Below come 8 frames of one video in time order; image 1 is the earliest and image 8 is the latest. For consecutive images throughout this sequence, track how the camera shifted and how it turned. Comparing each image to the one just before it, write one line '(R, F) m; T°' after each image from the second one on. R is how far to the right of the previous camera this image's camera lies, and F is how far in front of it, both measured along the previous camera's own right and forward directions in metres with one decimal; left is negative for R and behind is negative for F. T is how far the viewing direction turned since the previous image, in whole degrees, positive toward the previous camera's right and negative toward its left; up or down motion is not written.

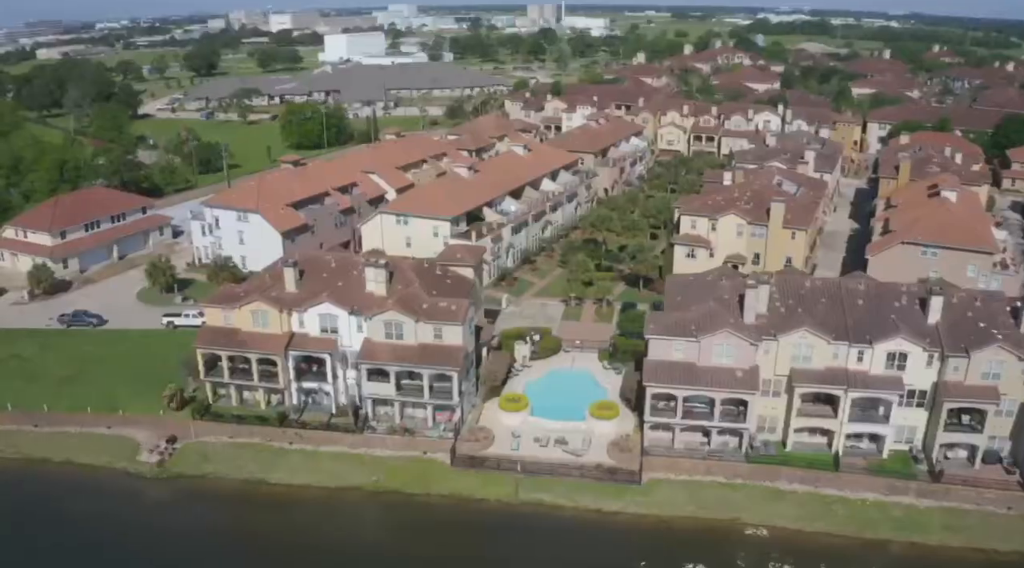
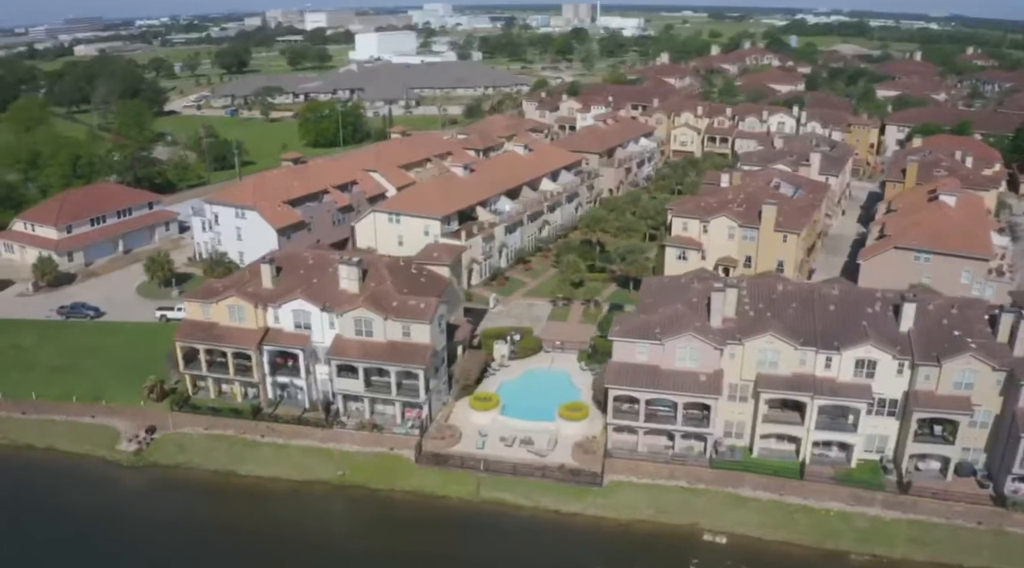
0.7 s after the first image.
(+3.5, +0.1) m; -2°
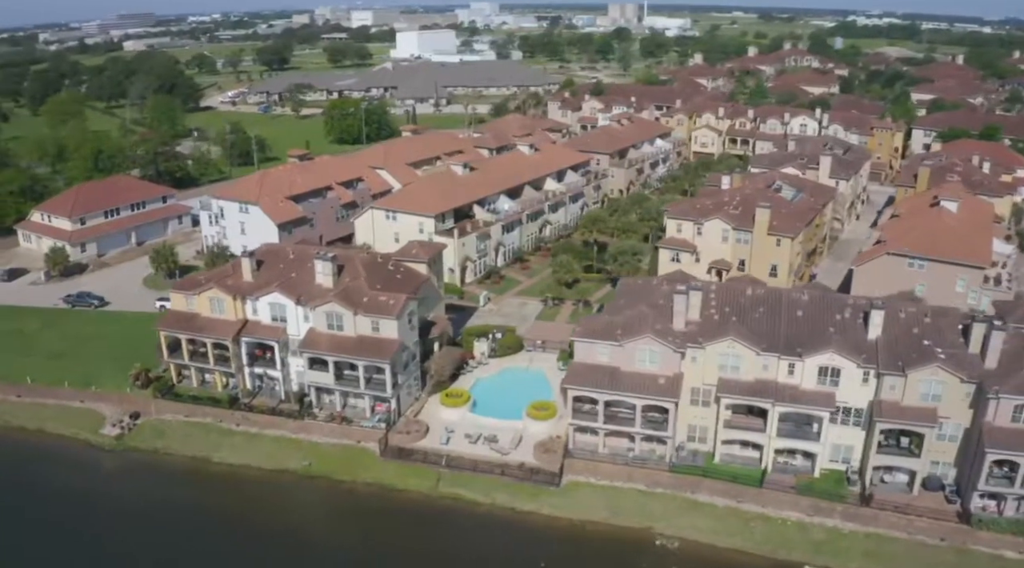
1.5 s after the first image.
(+4.2, 0.0) m; -3°
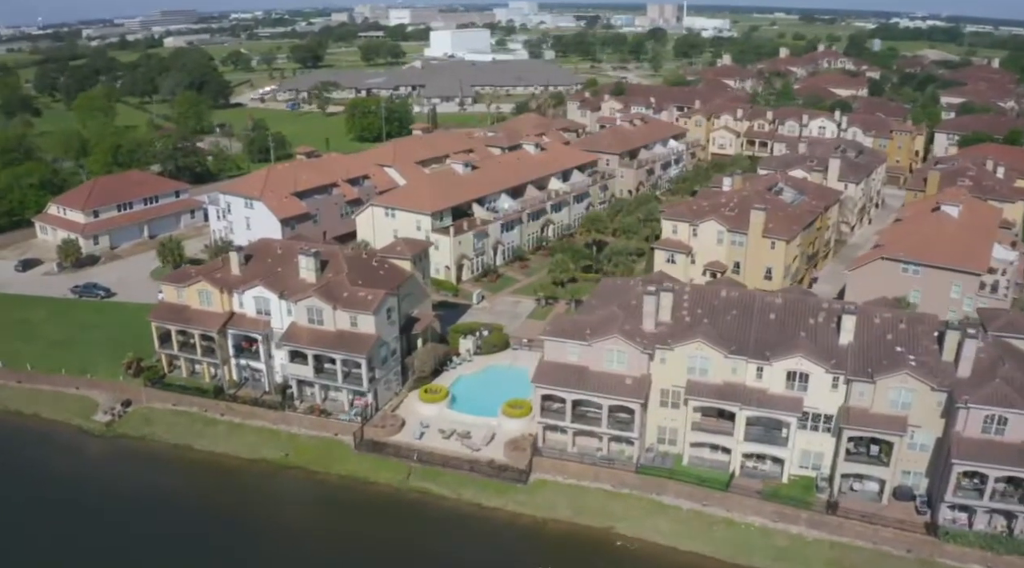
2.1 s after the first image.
(+3.4, -0.2) m; -3°
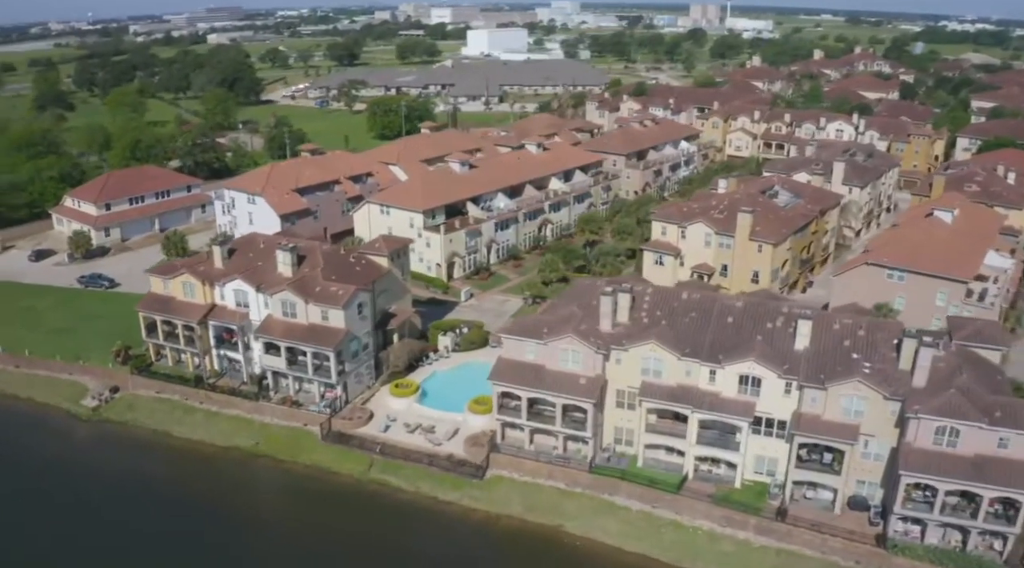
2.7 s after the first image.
(+4.2, -0.3) m; -3°
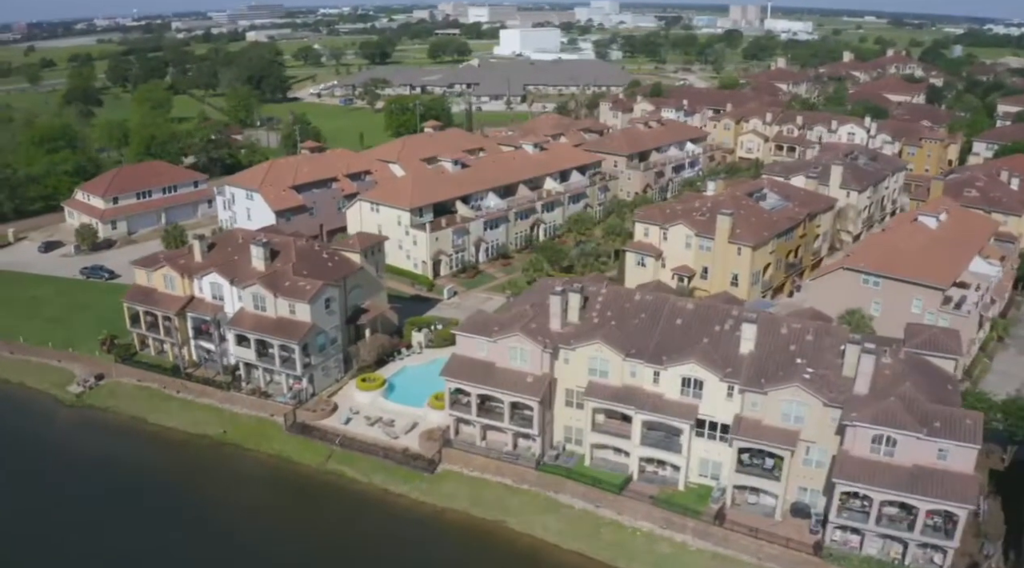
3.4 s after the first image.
(+4.4, -0.4) m; -3°
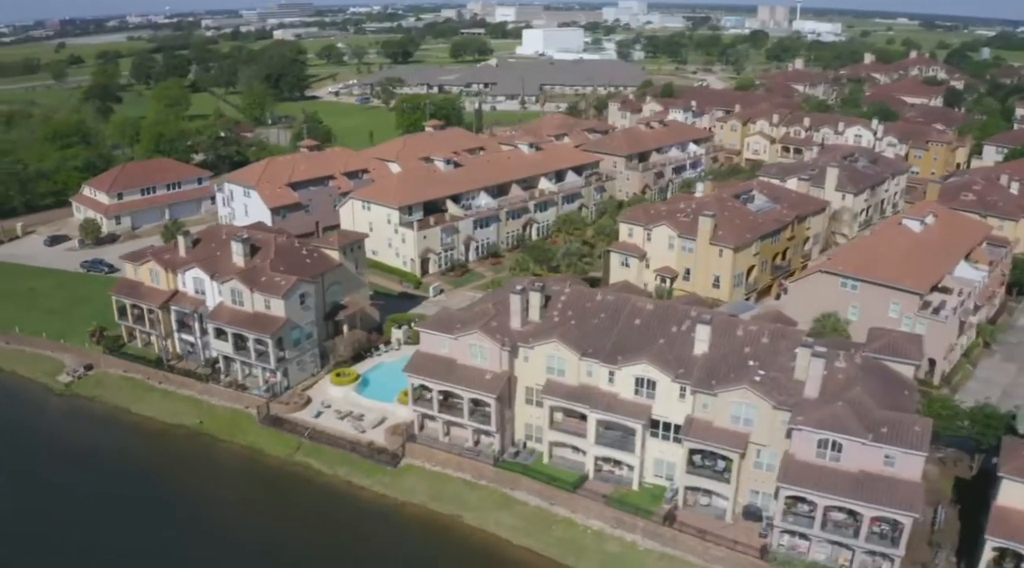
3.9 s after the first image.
(+3.4, -0.4) m; -2°
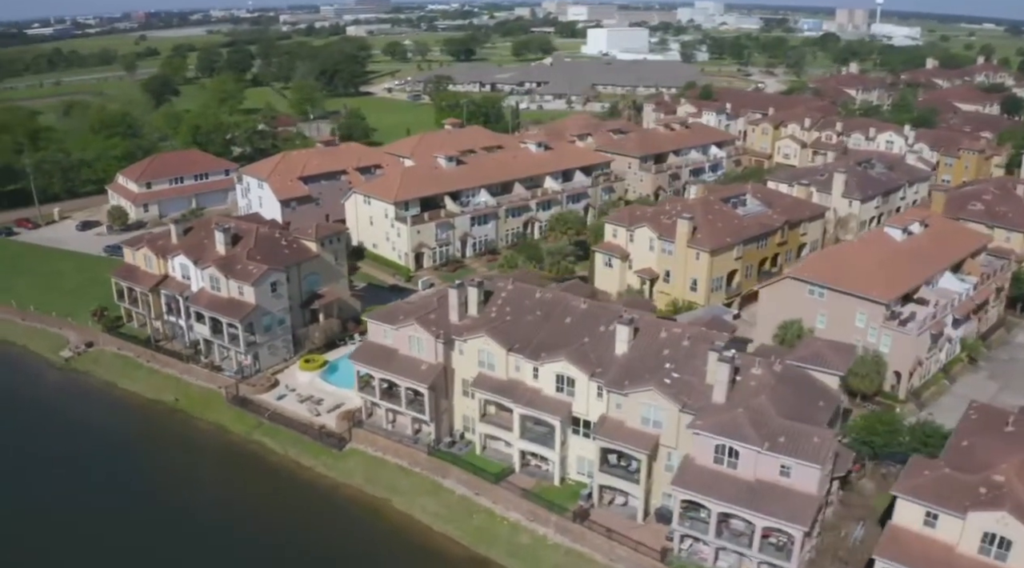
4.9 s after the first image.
(+7.0, -0.7) m; -5°
